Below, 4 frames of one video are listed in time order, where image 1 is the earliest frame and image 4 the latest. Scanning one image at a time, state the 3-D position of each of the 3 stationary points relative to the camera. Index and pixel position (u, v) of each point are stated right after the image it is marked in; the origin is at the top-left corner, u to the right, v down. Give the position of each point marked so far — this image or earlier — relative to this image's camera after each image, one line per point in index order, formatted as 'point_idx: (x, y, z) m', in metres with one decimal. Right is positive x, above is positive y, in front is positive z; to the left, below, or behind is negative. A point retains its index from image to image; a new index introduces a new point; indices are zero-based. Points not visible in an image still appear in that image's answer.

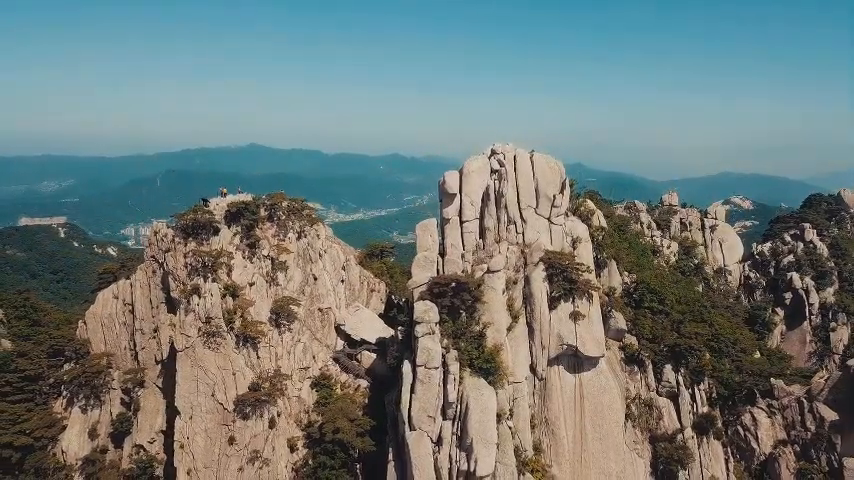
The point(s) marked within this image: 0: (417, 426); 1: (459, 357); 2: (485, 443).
0: (-0.3, -6.1, +18.9) m
1: (+1.1, -3.9, +19.4) m
2: (+1.8, -6.3, +18.0) m
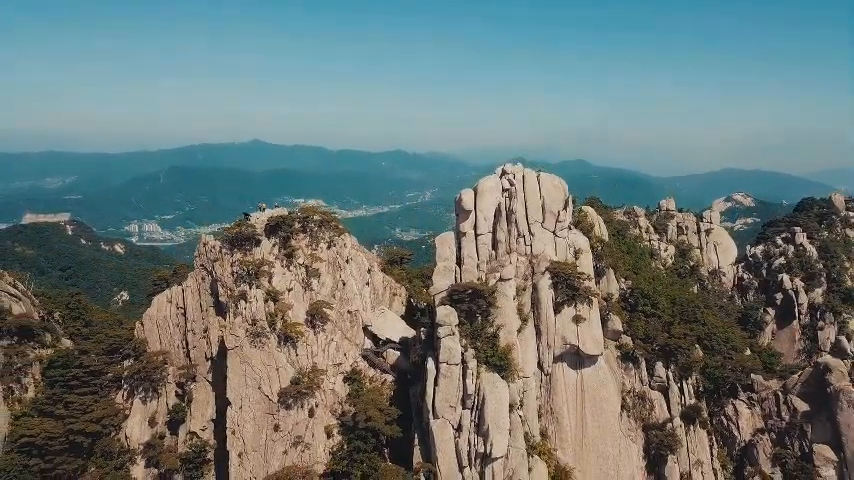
0: (+0.5, -6.6, +21.8) m
1: (+1.9, -4.5, +22.3) m
2: (+2.6, -6.9, +20.8) m
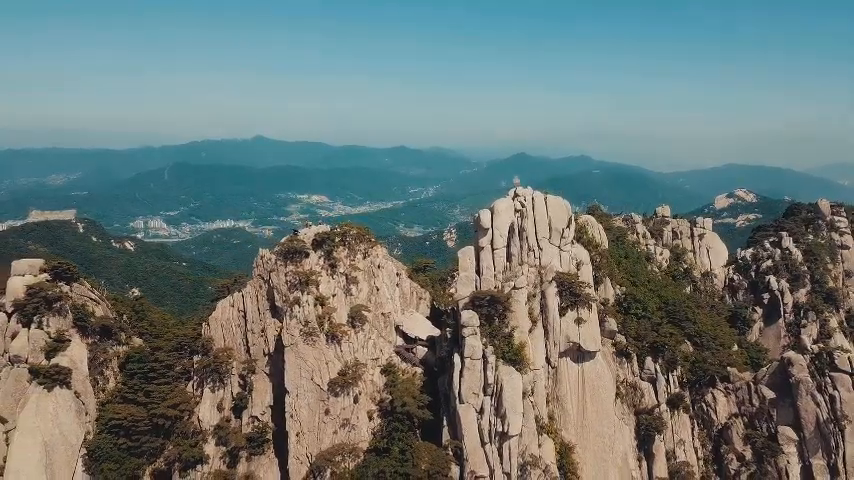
0: (+1.8, -7.4, +26.3) m
1: (+3.1, -5.2, +26.7) m
2: (+3.8, -7.6, +25.3) m
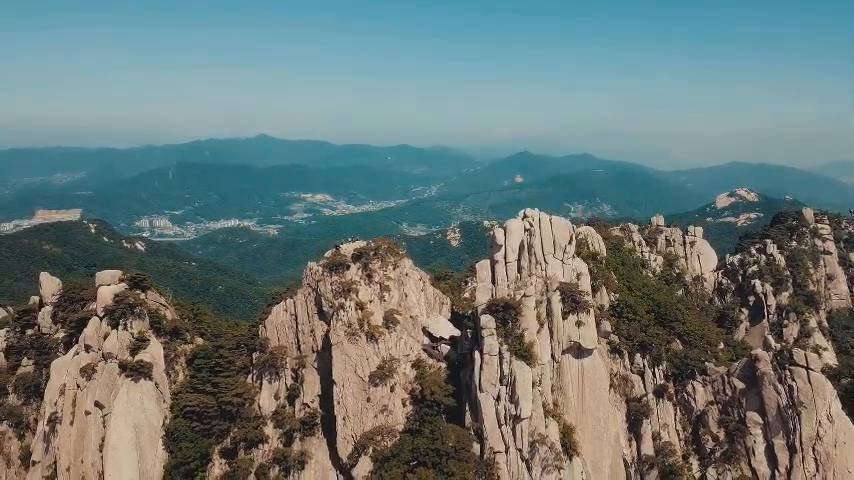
0: (+3.2, -8.3, +31.7) m
1: (+4.5, -6.1, +32.1) m
2: (+5.3, -8.5, +30.7) m
